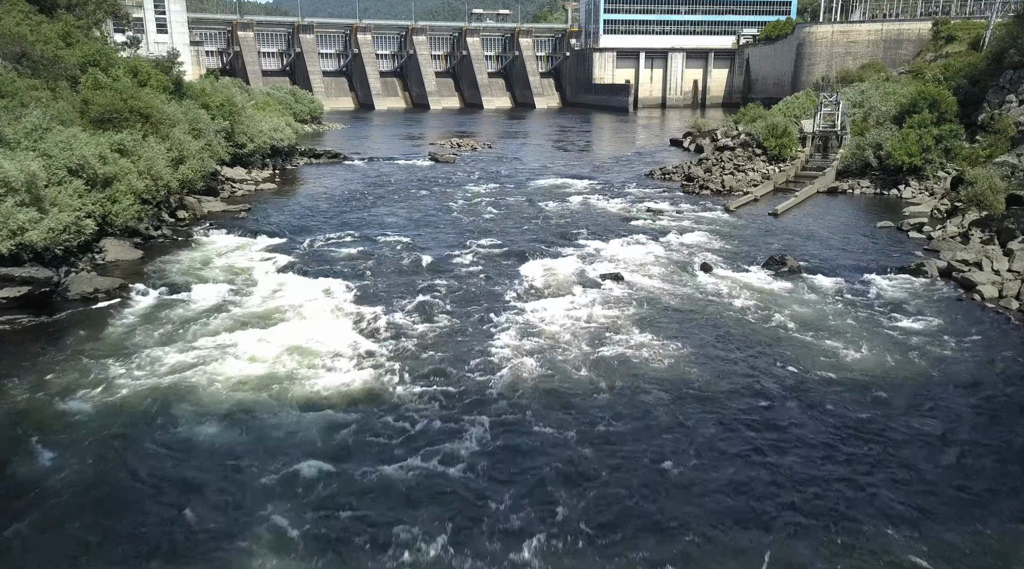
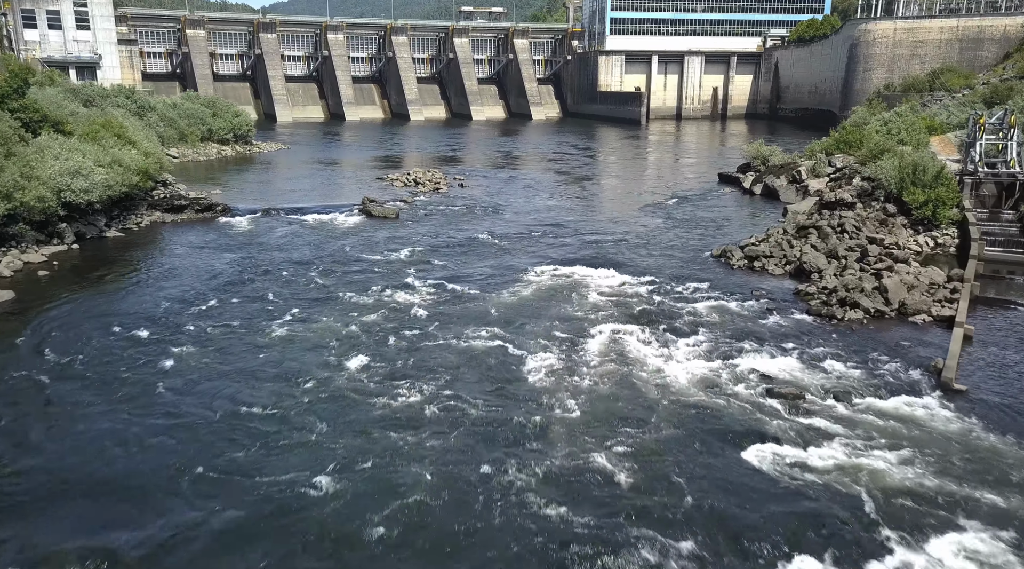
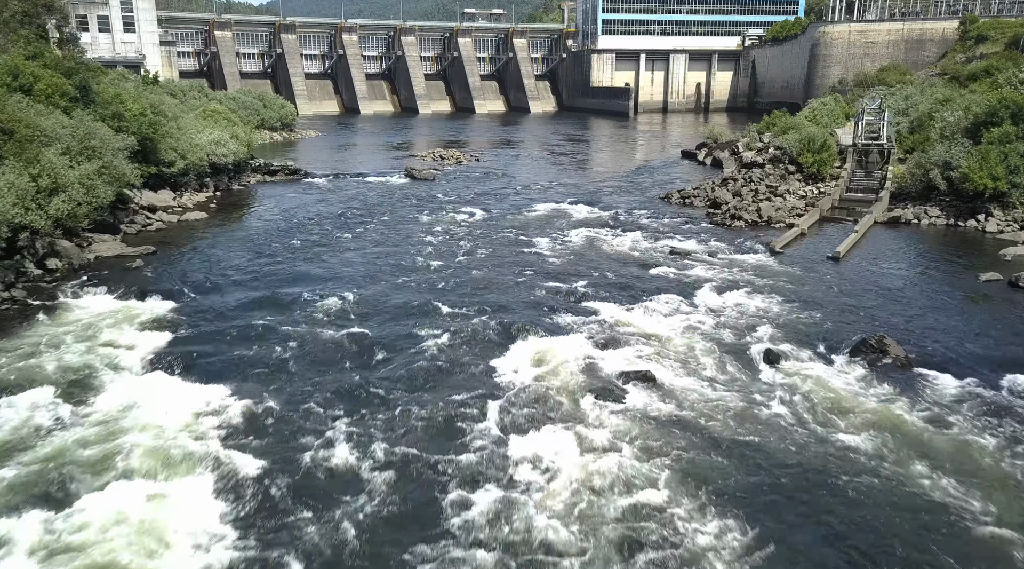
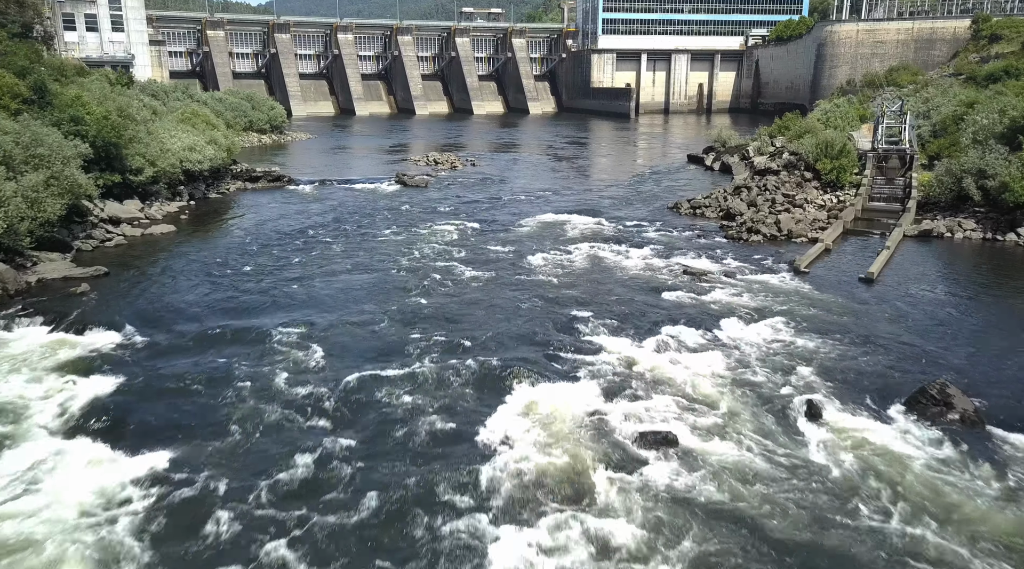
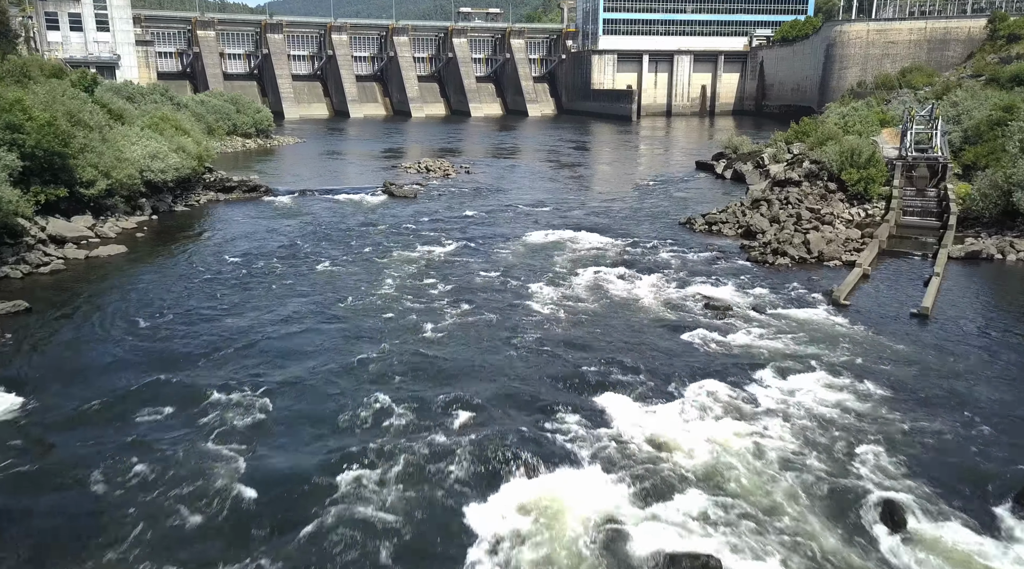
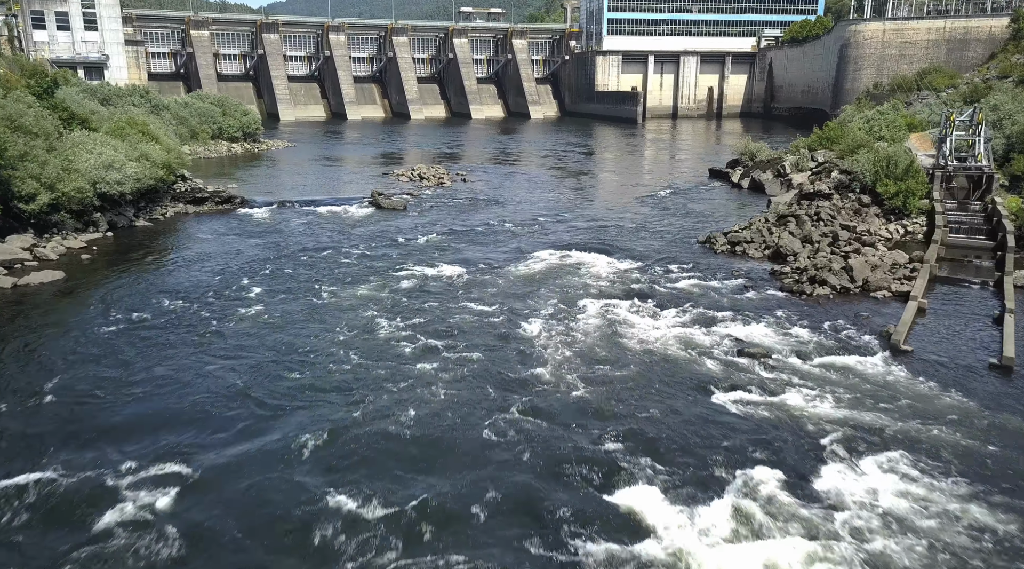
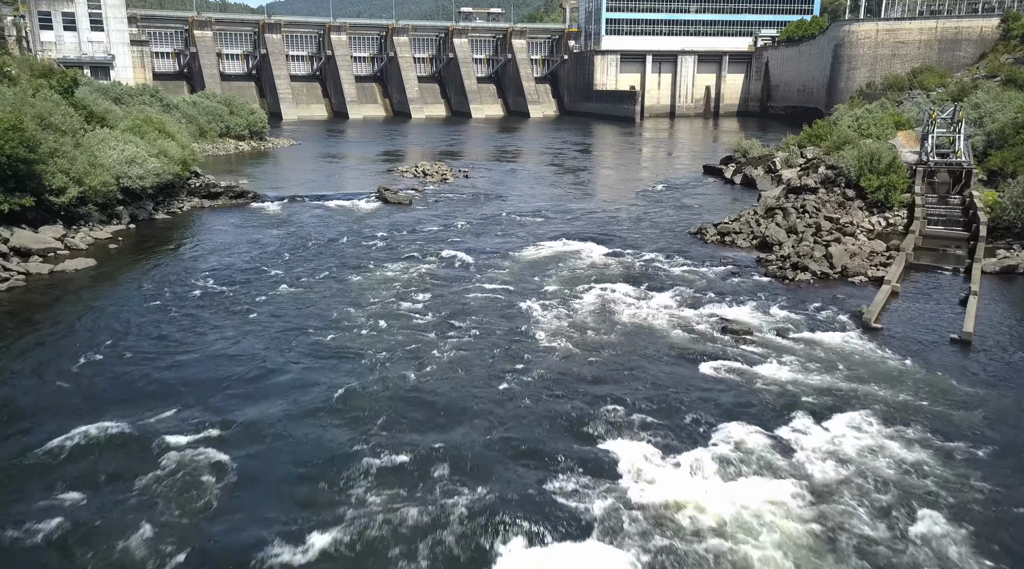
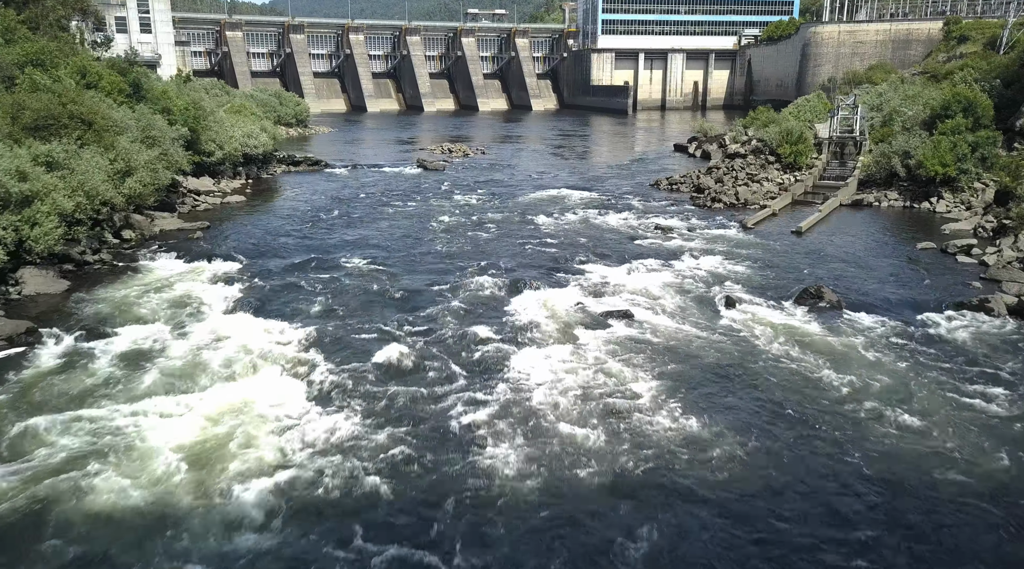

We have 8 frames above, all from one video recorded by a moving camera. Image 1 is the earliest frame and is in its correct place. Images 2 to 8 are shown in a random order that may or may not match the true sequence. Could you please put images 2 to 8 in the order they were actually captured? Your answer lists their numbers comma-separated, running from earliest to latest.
8, 3, 4, 5, 7, 6, 2
